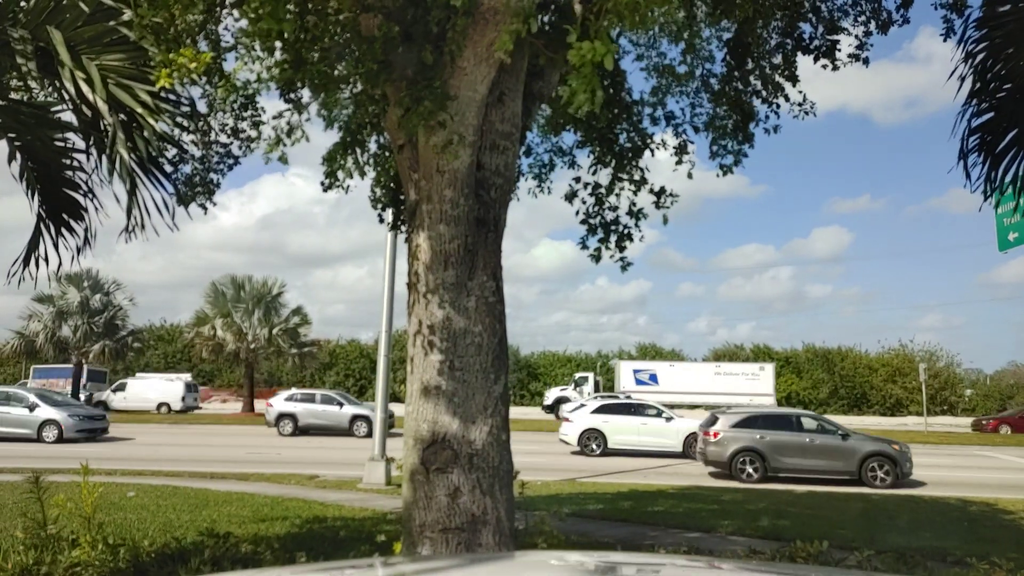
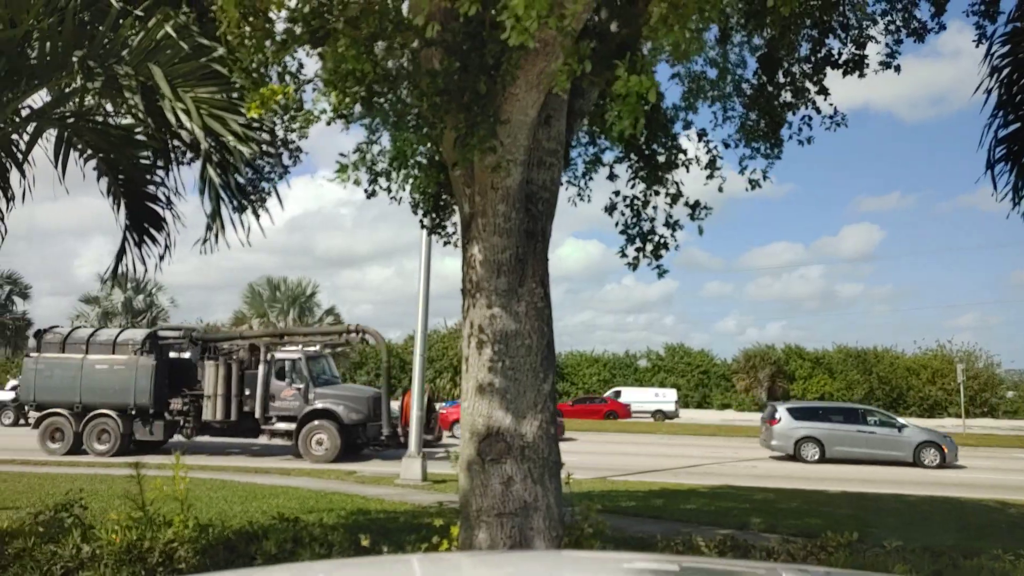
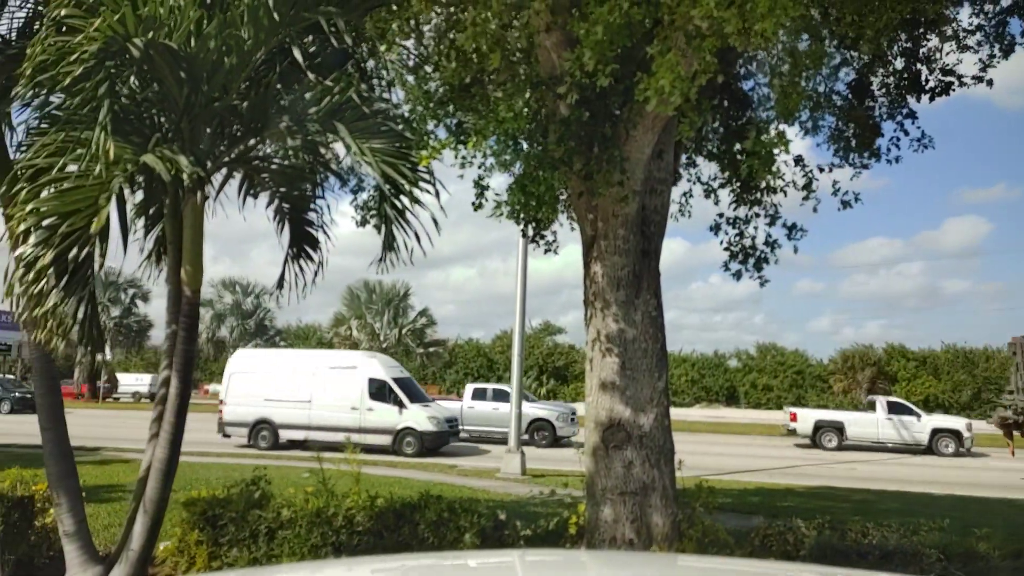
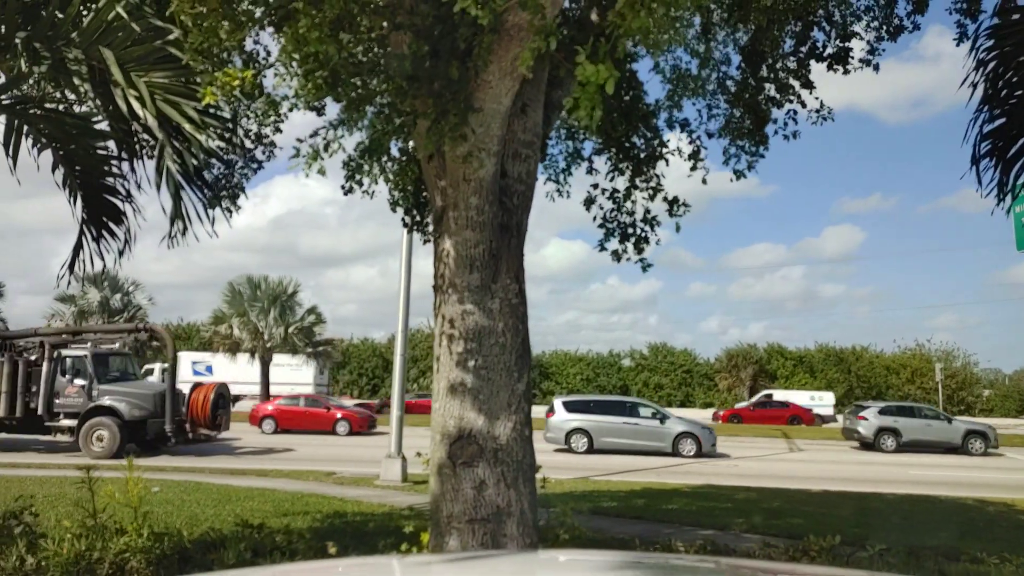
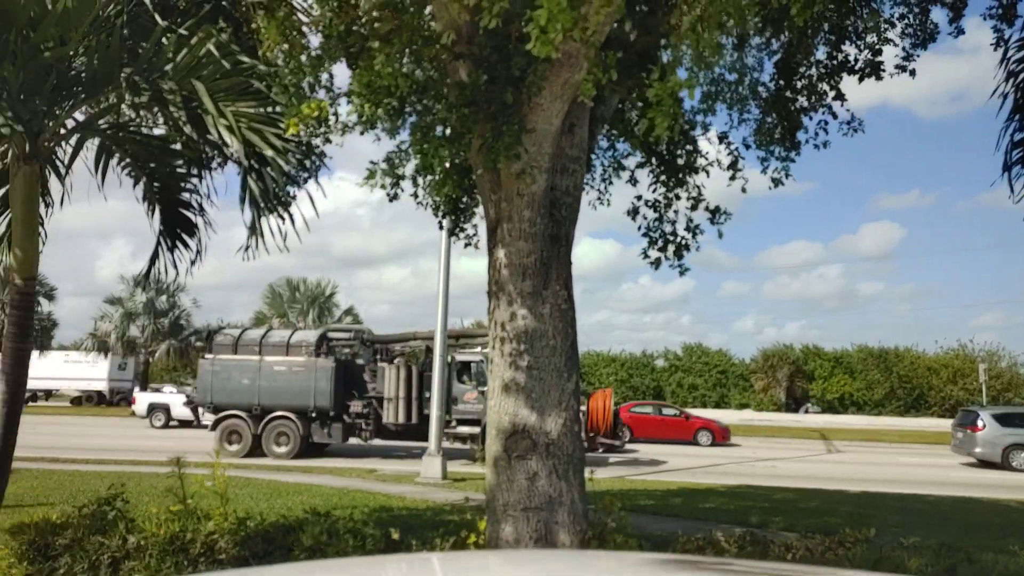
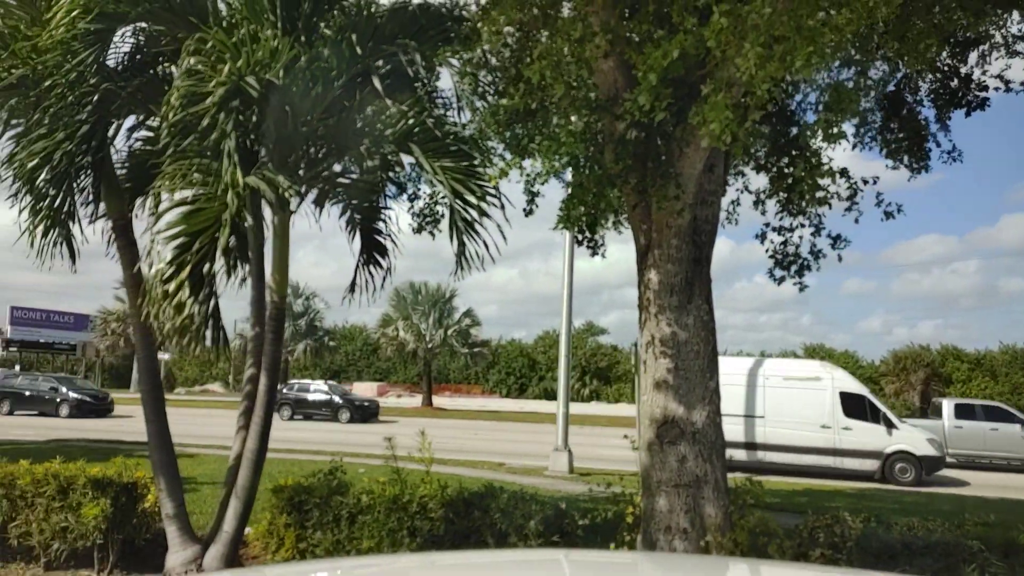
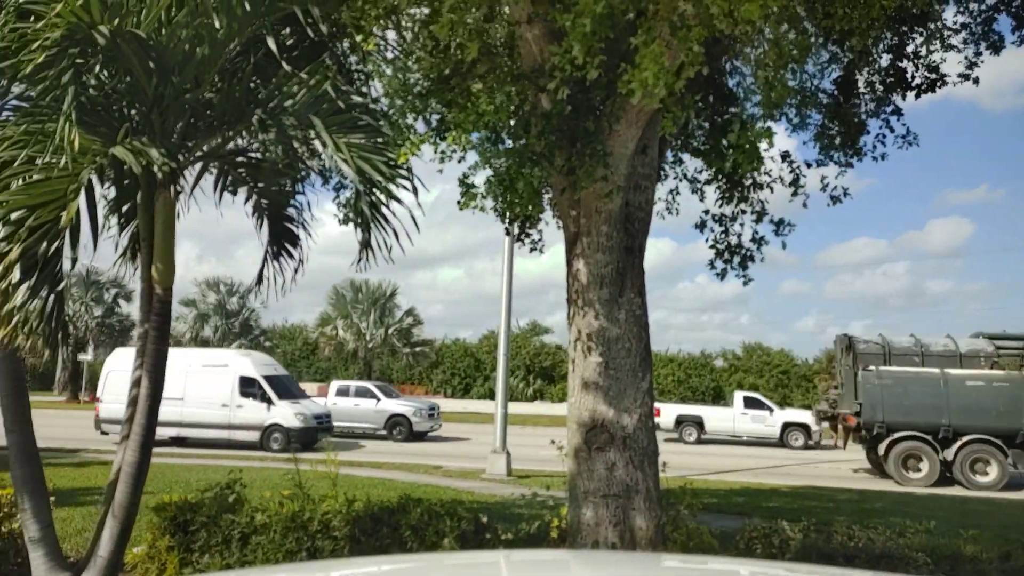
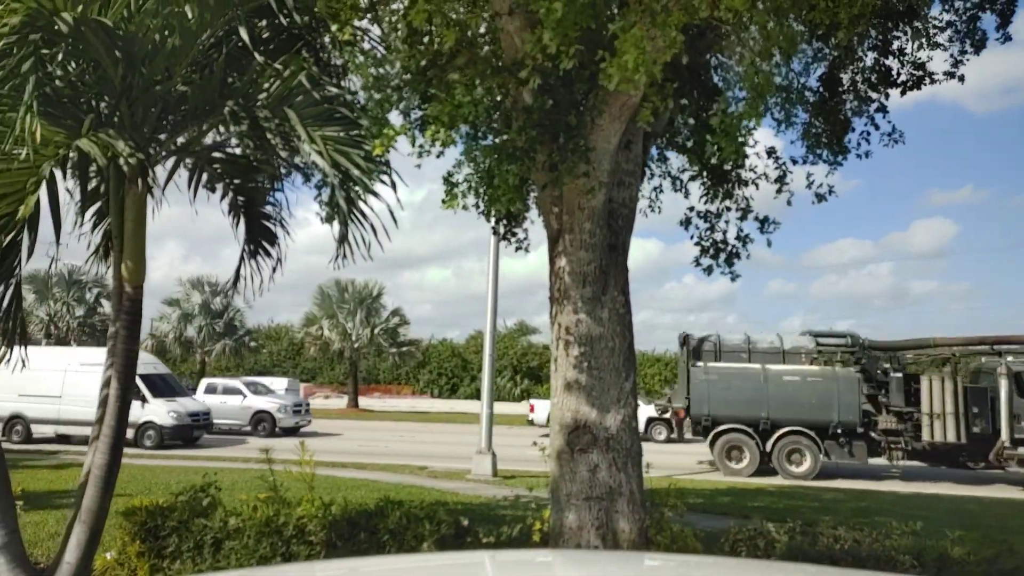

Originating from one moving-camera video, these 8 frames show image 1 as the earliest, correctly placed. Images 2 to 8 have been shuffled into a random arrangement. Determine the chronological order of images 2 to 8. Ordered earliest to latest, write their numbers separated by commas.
4, 2, 5, 8, 7, 3, 6
